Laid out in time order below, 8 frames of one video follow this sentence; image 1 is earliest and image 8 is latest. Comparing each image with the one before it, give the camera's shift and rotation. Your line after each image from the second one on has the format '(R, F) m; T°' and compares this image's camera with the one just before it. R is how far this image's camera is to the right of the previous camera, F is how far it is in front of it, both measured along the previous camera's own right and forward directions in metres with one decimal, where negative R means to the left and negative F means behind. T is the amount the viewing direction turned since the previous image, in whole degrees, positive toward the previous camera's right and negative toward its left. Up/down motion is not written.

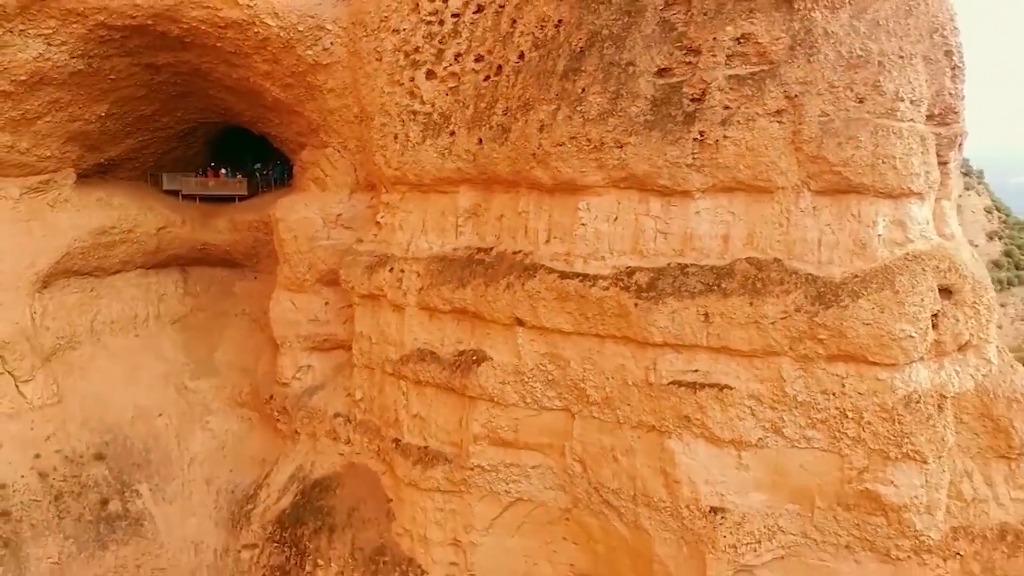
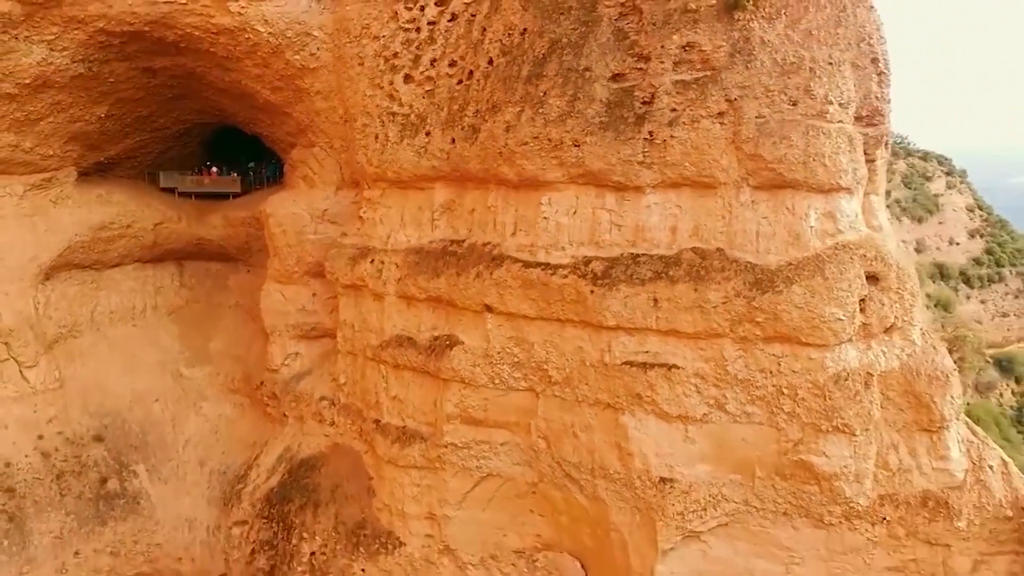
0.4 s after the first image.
(+0.2, -0.3) m; 0°
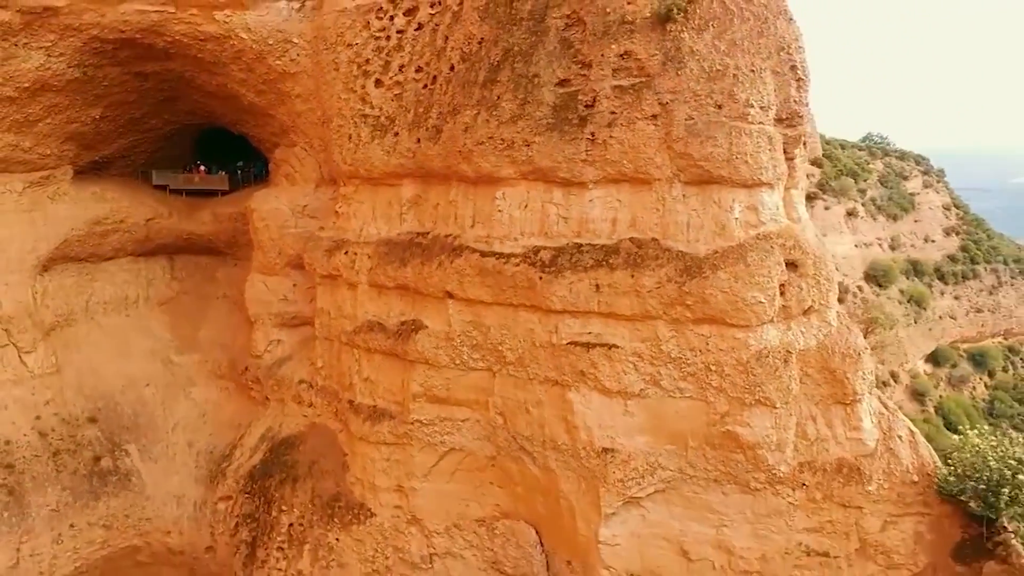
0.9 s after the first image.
(+0.2, -0.4) m; 0°
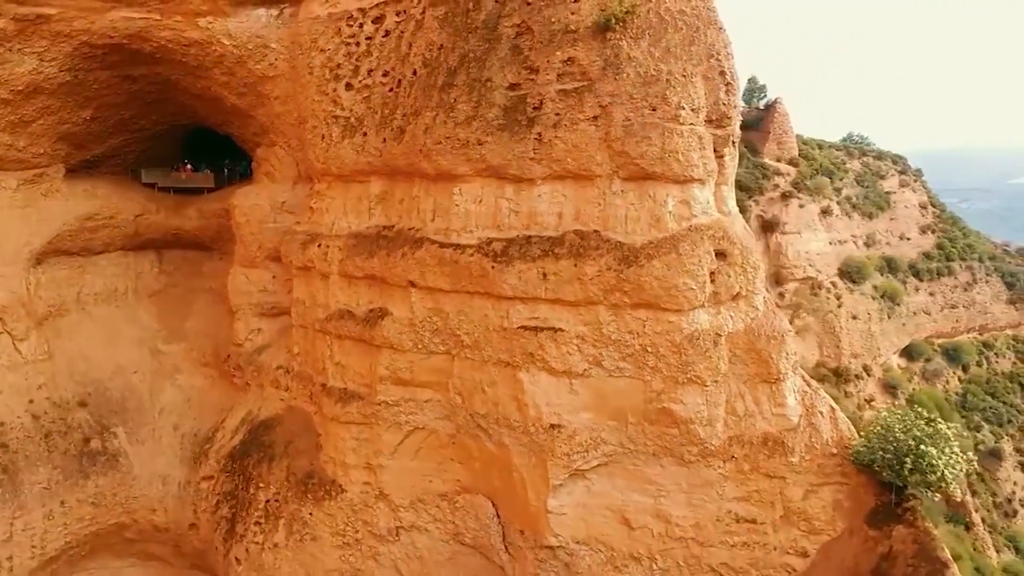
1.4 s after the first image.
(+0.3, -0.4) m; 0°
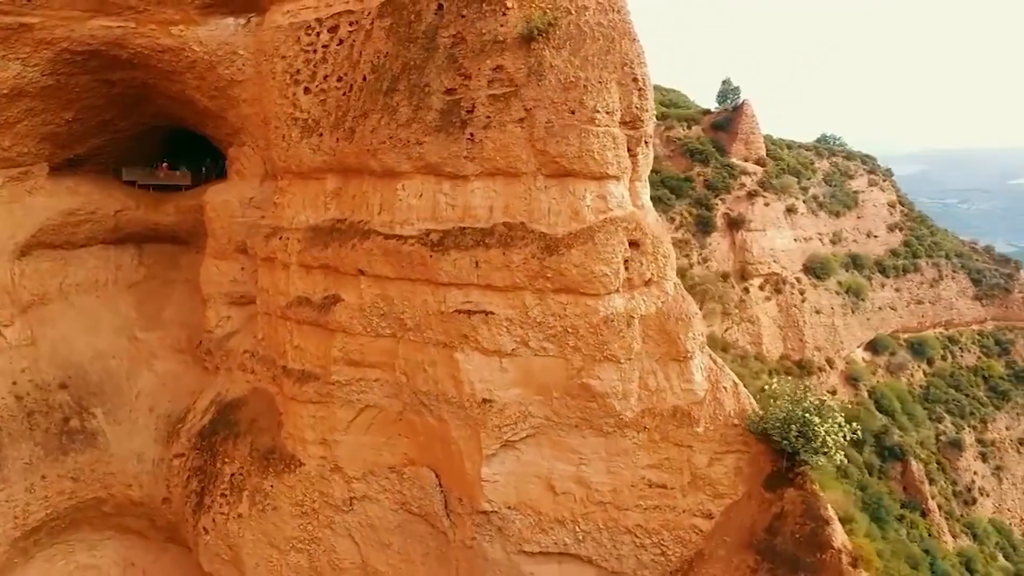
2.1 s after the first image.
(+0.4, -0.5) m; 0°
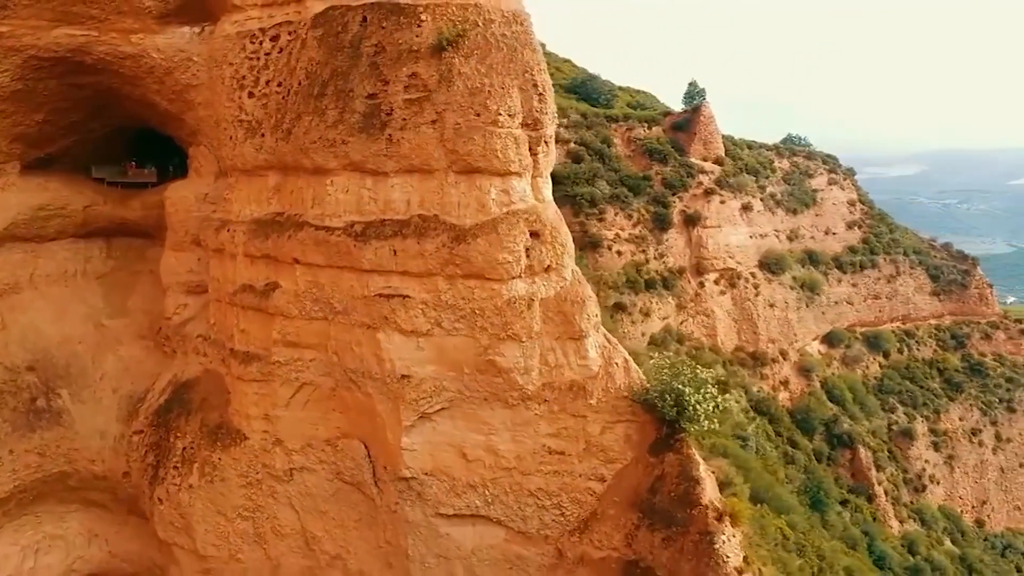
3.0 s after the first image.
(+0.6, -0.6) m; 0°
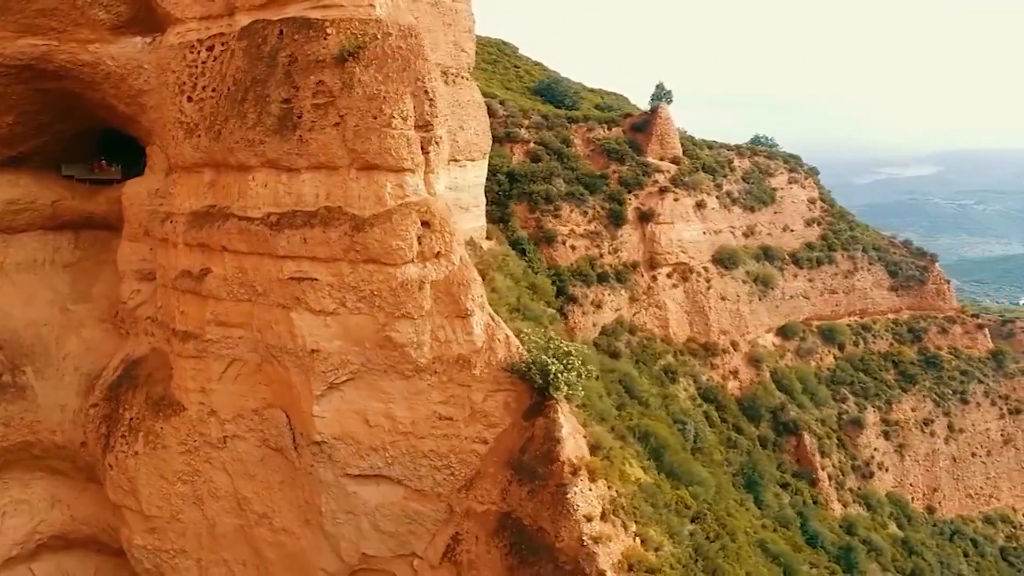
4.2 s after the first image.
(+0.9, -0.7) m; -1°
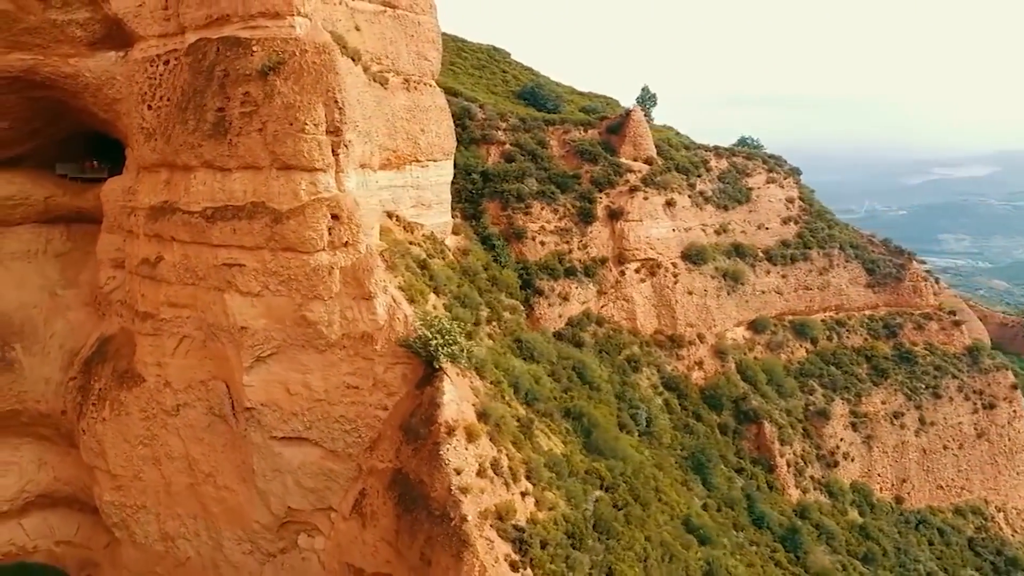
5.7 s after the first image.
(+1.2, -0.8) m; -3°
